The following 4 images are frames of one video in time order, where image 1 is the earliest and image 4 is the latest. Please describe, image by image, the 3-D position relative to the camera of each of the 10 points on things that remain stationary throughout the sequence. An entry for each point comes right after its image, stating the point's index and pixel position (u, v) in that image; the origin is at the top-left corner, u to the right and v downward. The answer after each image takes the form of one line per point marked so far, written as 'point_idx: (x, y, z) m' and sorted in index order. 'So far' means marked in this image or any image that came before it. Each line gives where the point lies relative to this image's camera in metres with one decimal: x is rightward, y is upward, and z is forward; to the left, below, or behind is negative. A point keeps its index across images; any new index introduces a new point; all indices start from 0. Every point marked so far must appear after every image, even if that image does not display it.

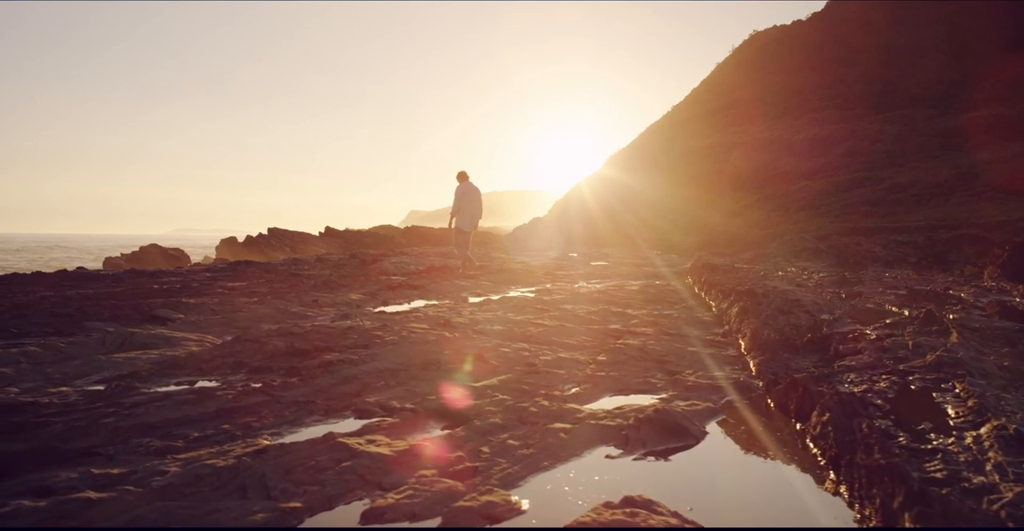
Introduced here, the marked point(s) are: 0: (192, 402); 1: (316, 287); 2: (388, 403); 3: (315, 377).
0: (-2.3, -1.0, +4.7) m
1: (-4.5, -0.5, +15.1) m
2: (-1.0, -1.1, +5.1) m
3: (-1.7, -1.0, +5.6) m
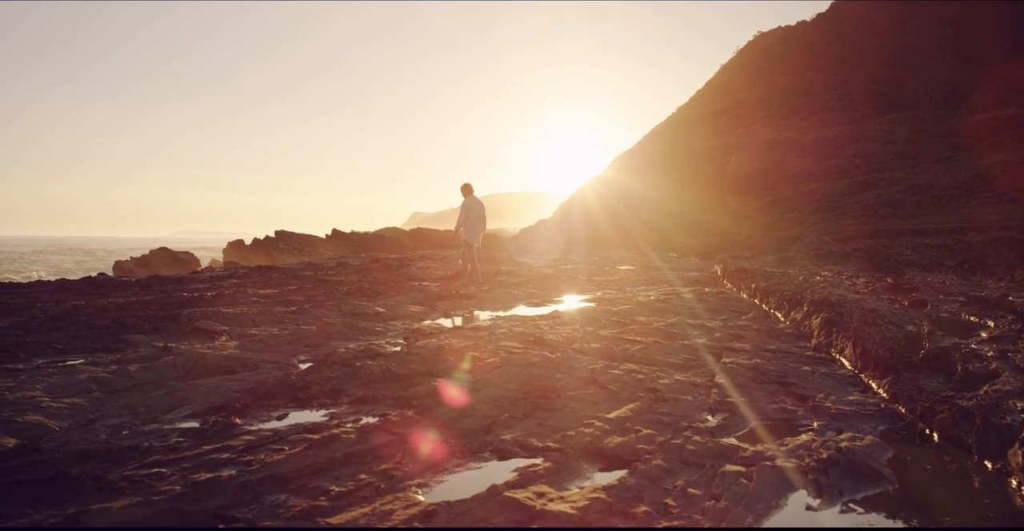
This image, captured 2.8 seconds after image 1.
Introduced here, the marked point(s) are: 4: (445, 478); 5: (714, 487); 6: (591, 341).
0: (-1.2, -1.1, +4.1) m
1: (-3.5, -0.7, +14.5) m
2: (+0.1, -1.2, +4.5) m
3: (-0.6, -1.1, +4.9) m
4: (-0.4, -1.3, +3.9) m
5: (+1.2, -1.3, +4.0) m
6: (+0.9, -0.9, +7.4) m
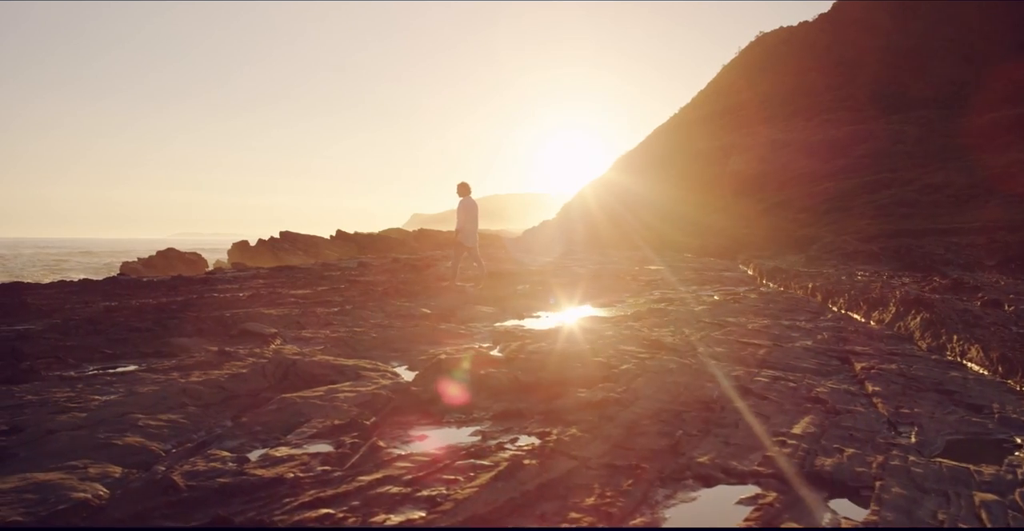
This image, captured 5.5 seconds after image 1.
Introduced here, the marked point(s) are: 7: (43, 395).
0: (-0.1, -1.1, +3.3) m
1: (-2.5, -0.6, +13.7) m
2: (+1.2, -1.1, +3.7) m
3: (+0.5, -1.0, +4.2) m
4: (+0.7, -1.2, +3.1) m
5: (+2.4, -1.3, +3.3) m
6: (+2.0, -0.8, +6.7) m
7: (-3.8, -1.1, +5.3) m
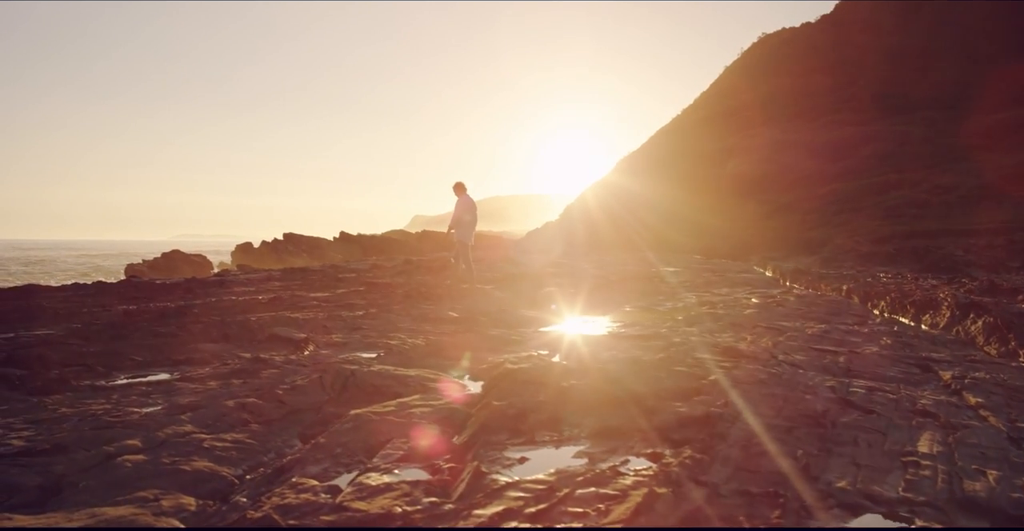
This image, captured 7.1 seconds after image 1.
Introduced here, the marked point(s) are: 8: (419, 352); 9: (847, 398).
0: (+0.5, -1.1, +2.9) m
1: (-2.0, -0.7, +13.2) m
2: (+1.8, -1.2, +3.3) m
3: (+1.1, -1.0, +3.7) m
4: (+1.3, -1.2, +2.7) m
5: (+3.0, -1.3, +2.8) m
6: (+2.6, -0.8, +6.3) m
7: (-3.2, -1.1, +4.9) m
8: (-1.0, -0.9, +6.8) m
9: (+2.5, -1.0, +4.8) m
